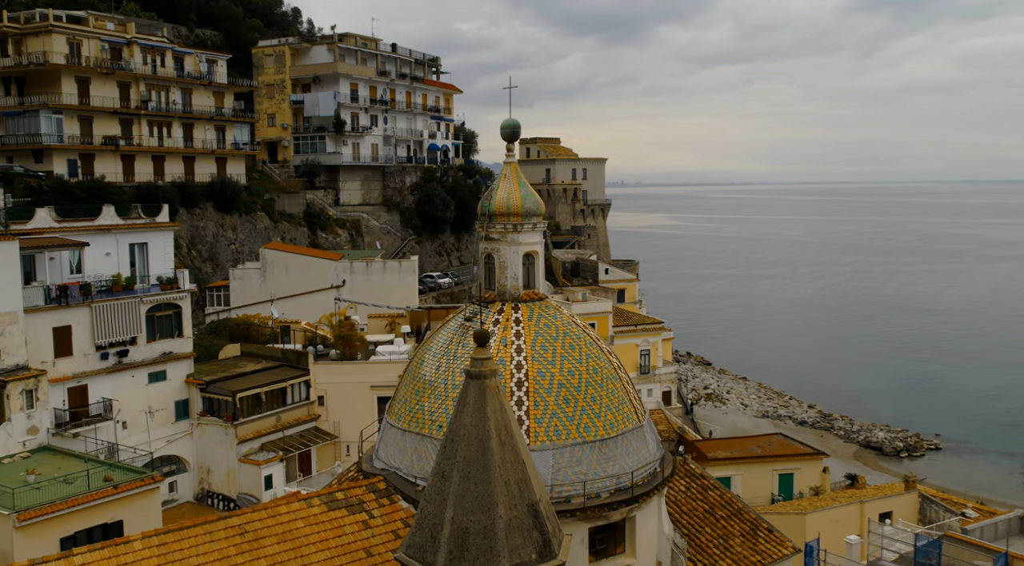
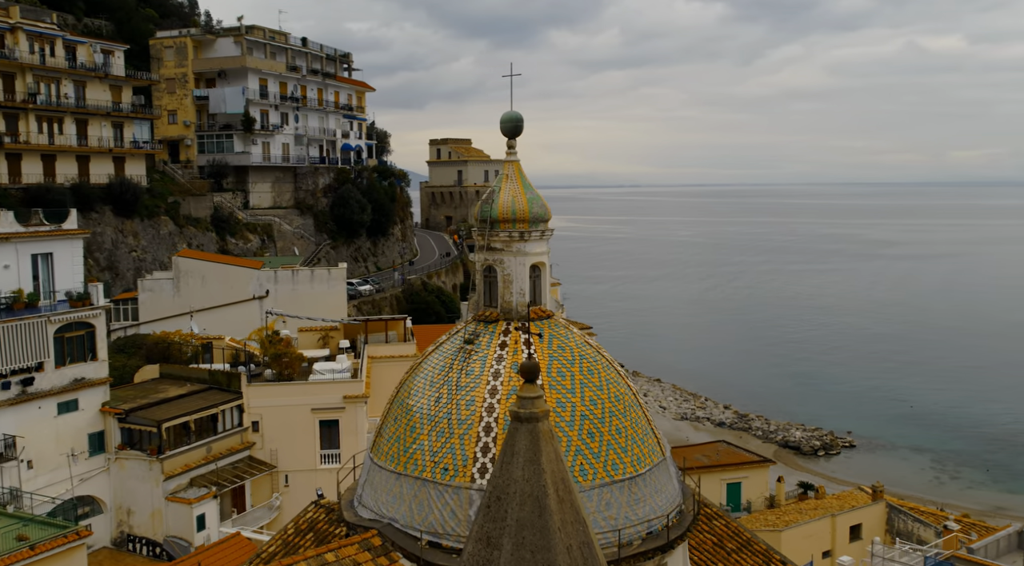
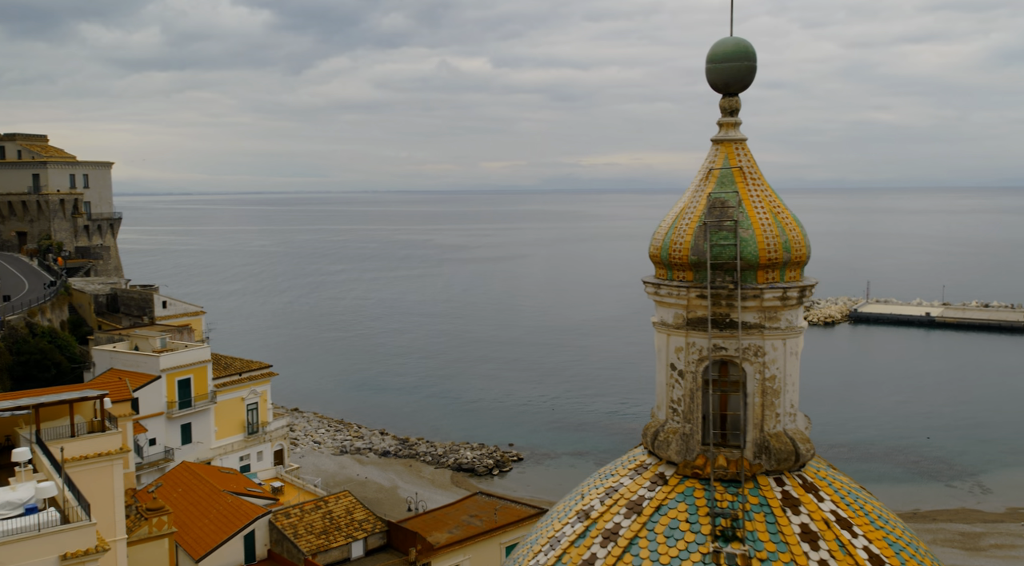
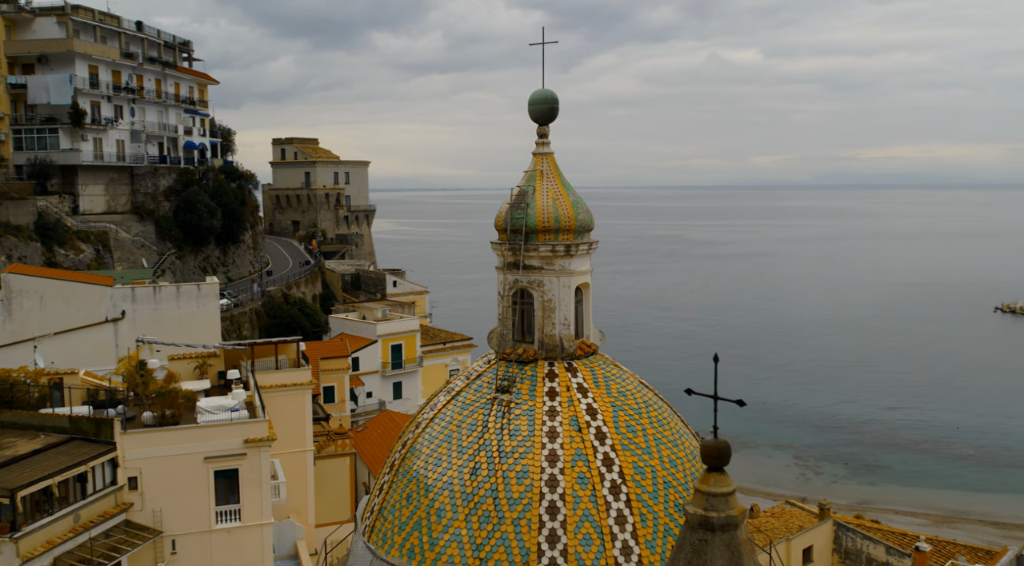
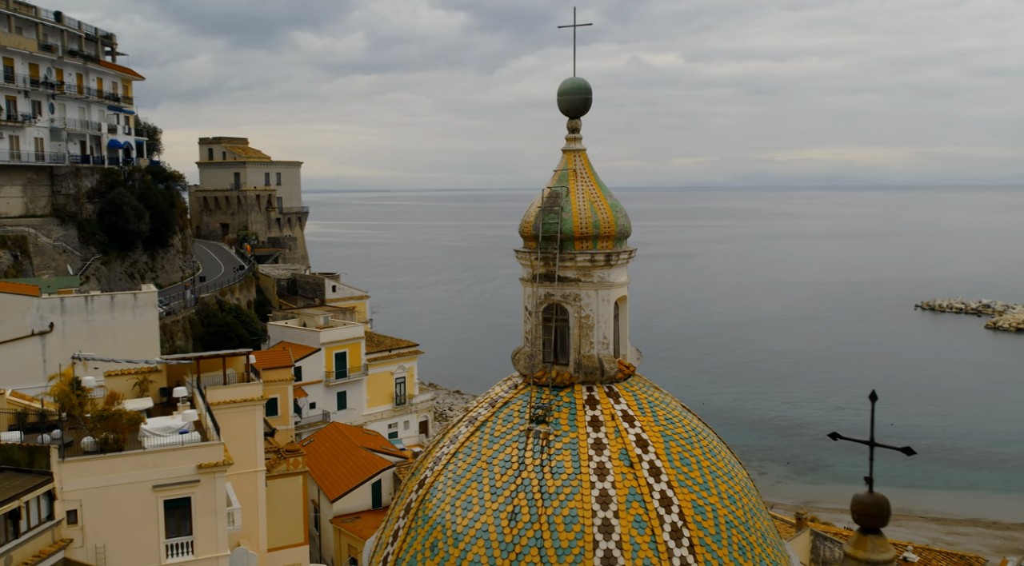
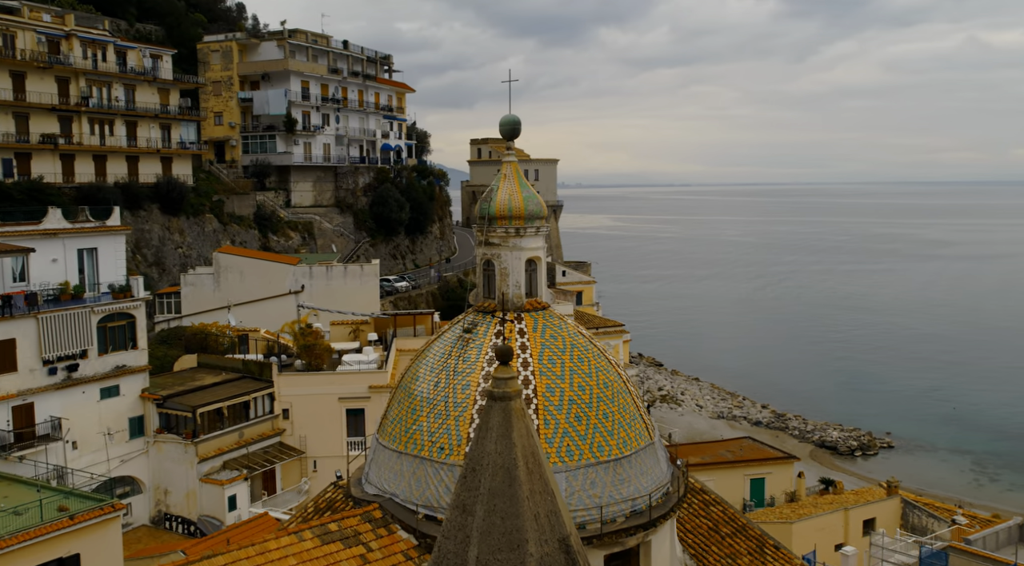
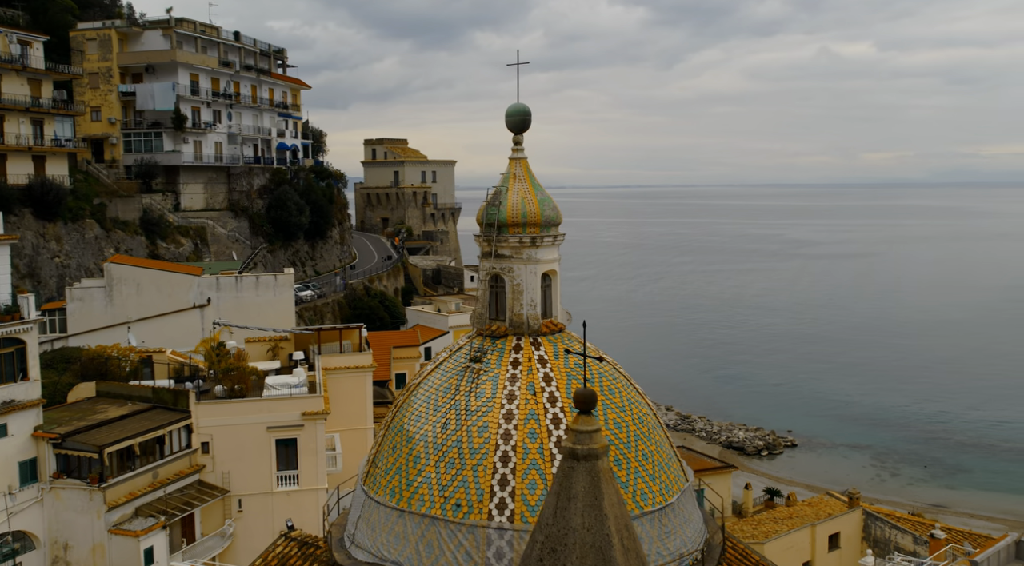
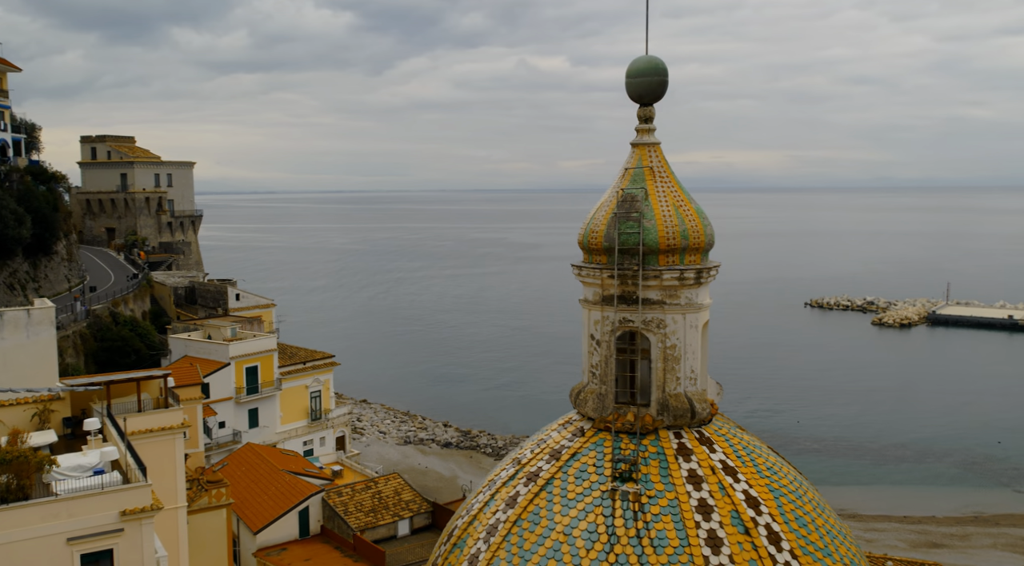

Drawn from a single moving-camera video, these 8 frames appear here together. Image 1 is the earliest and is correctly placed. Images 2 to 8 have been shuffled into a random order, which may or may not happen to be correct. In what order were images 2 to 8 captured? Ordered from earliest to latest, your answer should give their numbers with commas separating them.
6, 2, 7, 4, 5, 8, 3
